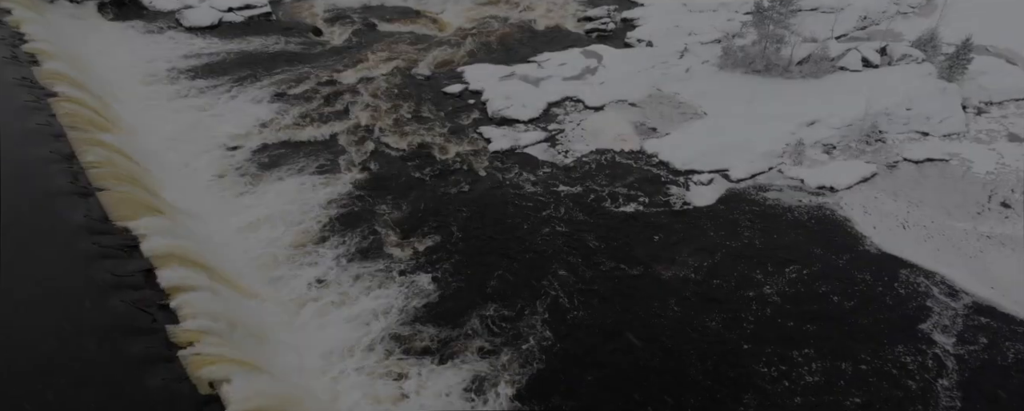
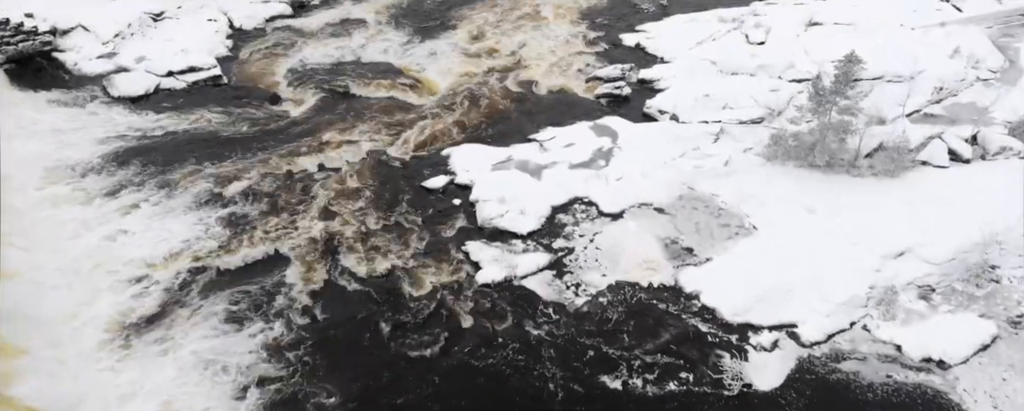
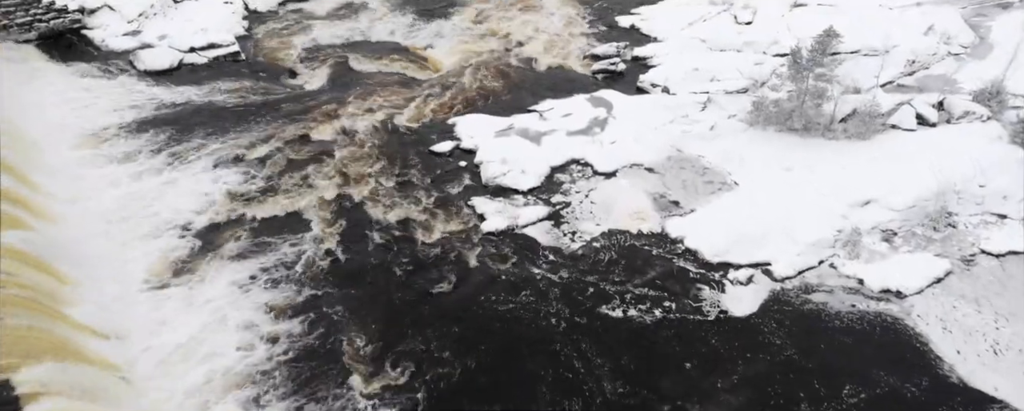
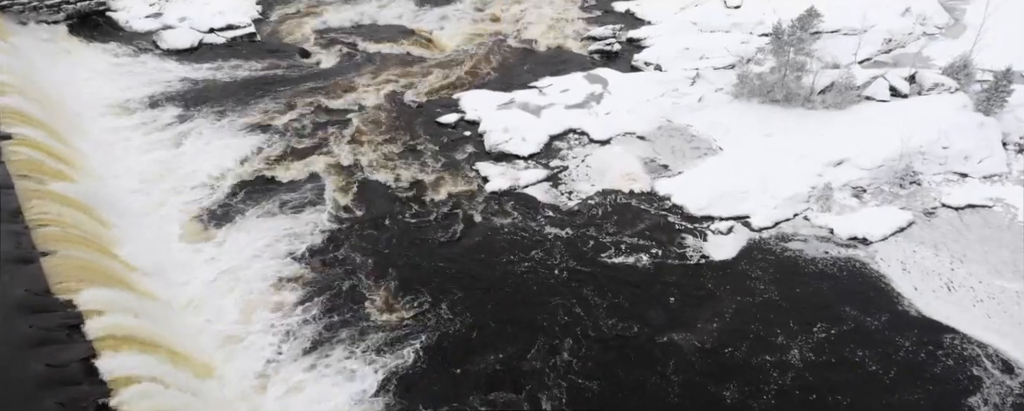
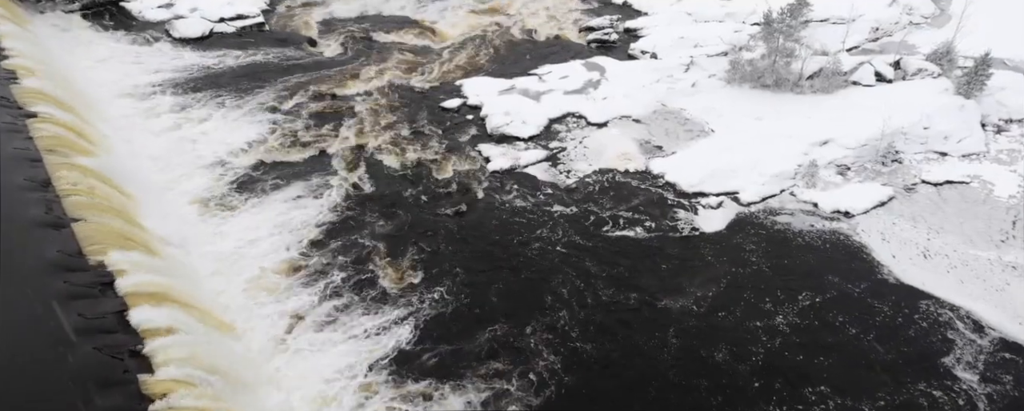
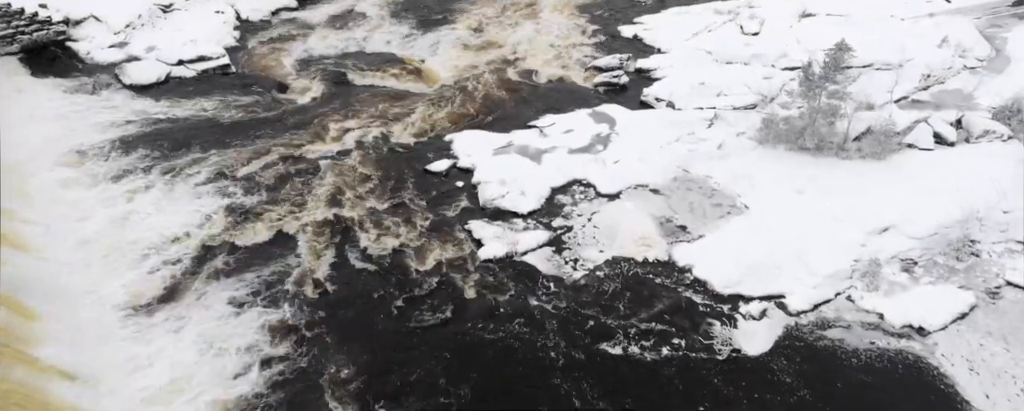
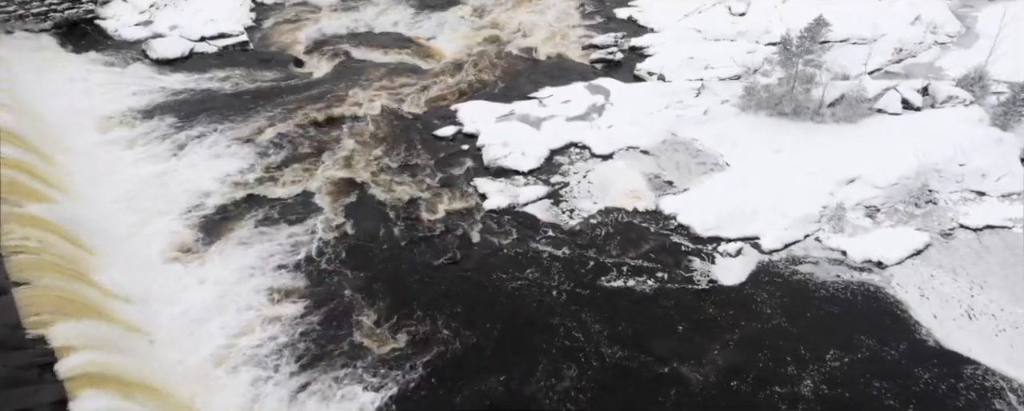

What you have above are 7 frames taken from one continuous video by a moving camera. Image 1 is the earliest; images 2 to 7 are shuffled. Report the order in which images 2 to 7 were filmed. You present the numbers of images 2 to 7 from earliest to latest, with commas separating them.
5, 4, 7, 3, 6, 2
